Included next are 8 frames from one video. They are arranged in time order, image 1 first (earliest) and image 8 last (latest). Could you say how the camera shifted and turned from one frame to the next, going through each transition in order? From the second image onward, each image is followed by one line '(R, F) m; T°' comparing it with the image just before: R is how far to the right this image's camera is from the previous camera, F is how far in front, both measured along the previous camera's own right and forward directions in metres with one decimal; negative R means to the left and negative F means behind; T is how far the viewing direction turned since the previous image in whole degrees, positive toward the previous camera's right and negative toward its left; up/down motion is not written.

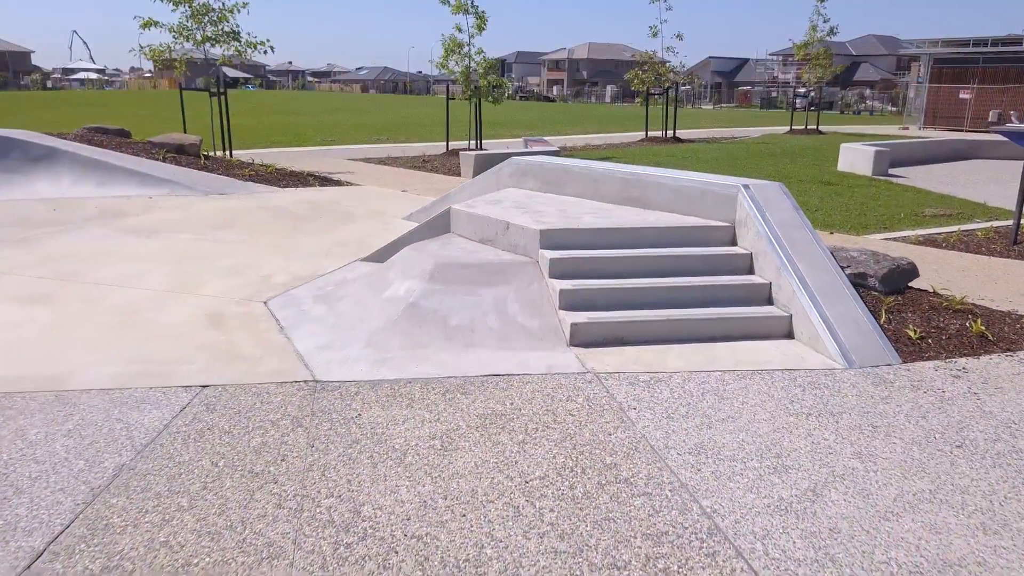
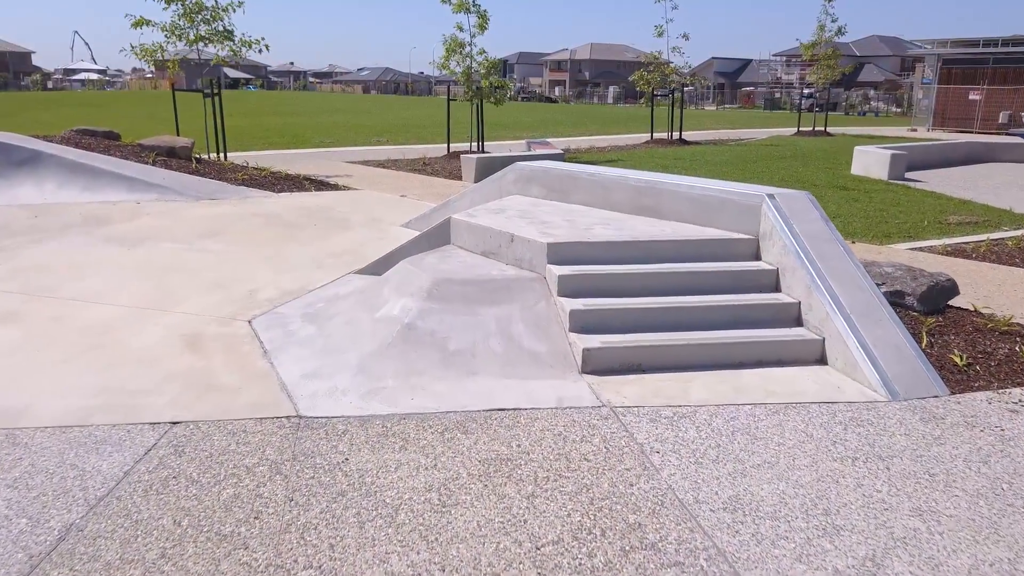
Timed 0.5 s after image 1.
(0.0, +0.6) m; 0°
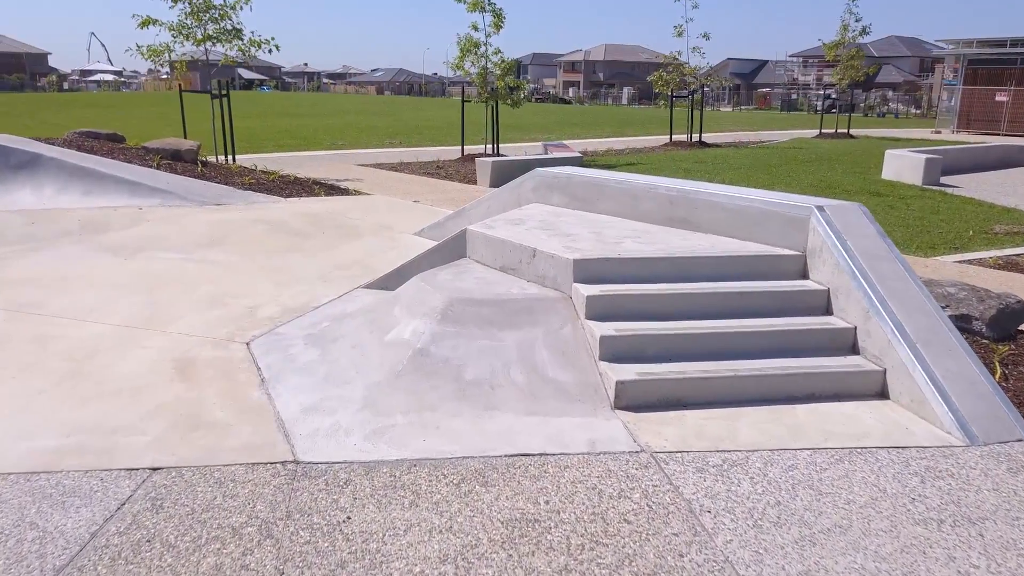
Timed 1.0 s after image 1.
(-0.1, +0.6) m; -1°
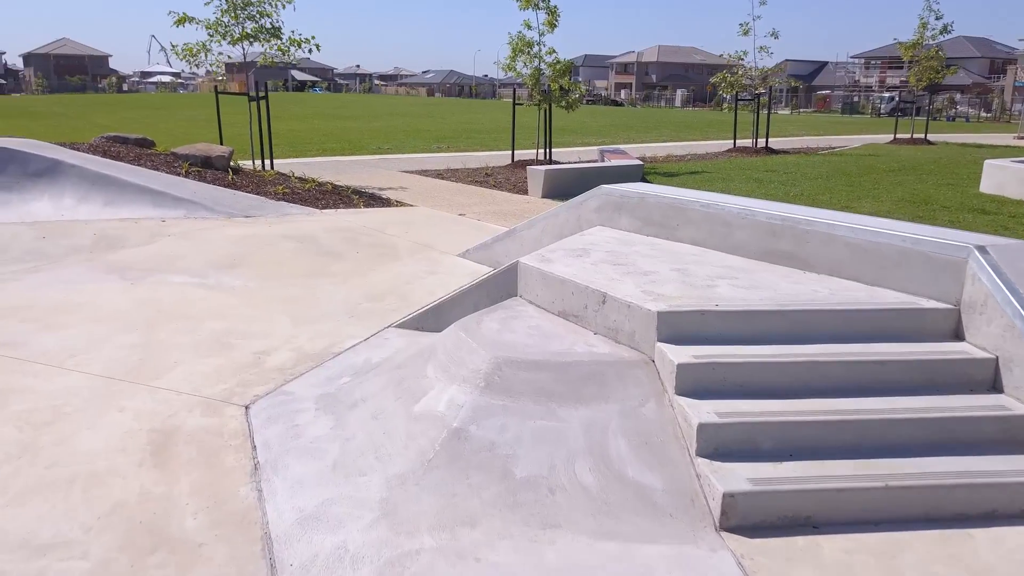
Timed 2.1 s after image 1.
(-0.1, +1.4) m; -3°
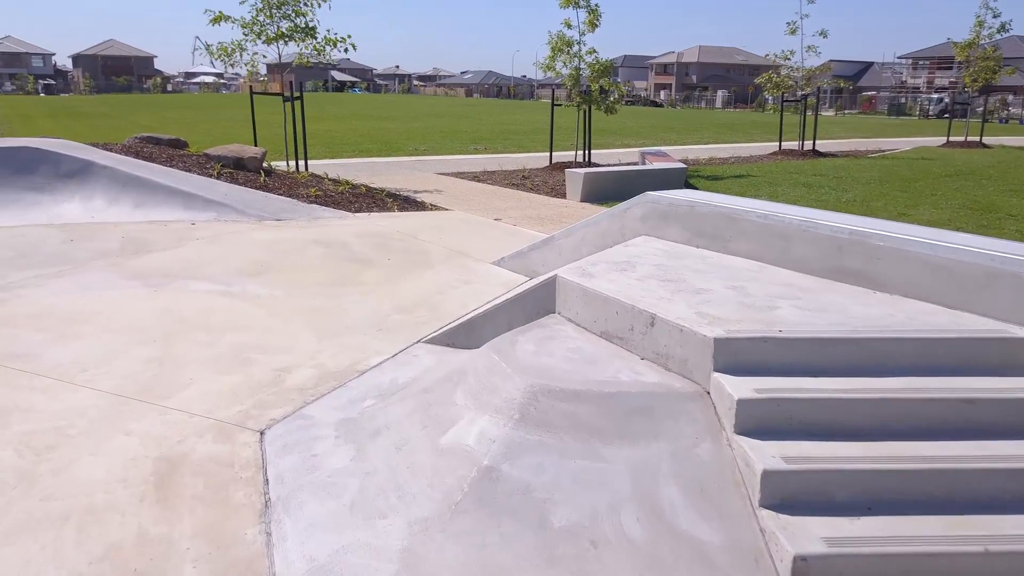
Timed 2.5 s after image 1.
(0.0, +0.5) m; -3°
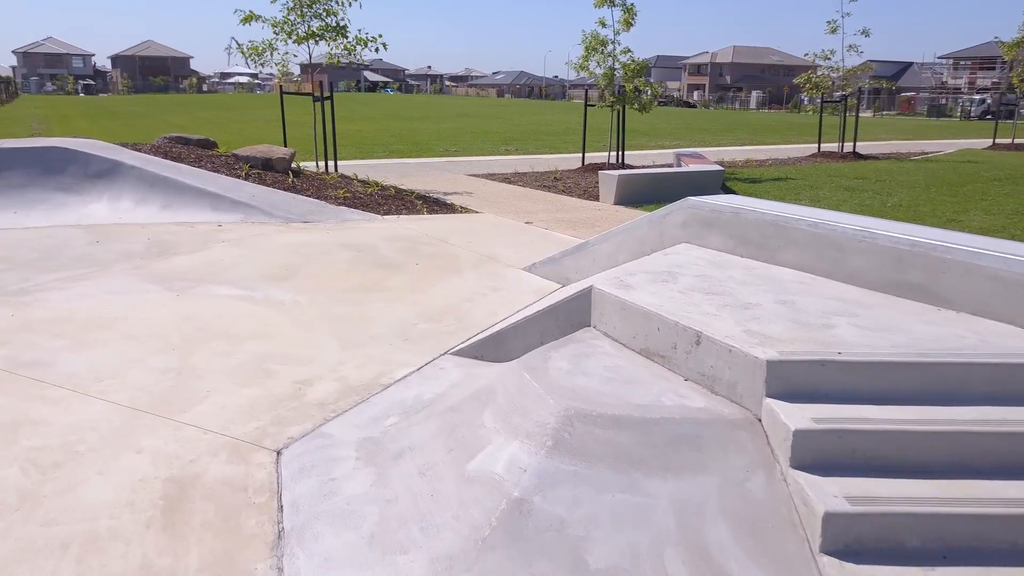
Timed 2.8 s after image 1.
(0.0, +0.3) m; -2°
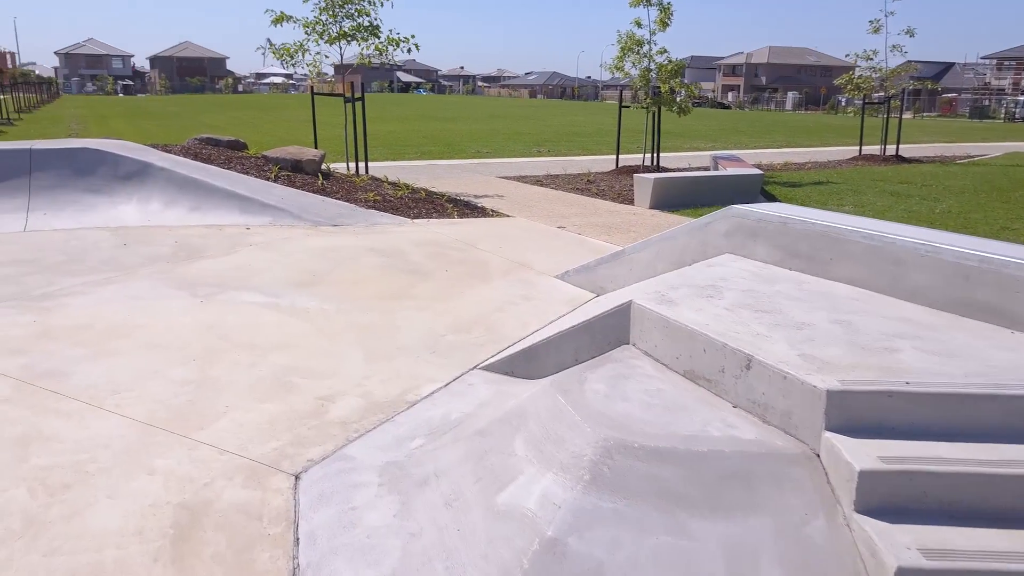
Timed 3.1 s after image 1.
(0.0, +0.3) m; -2°
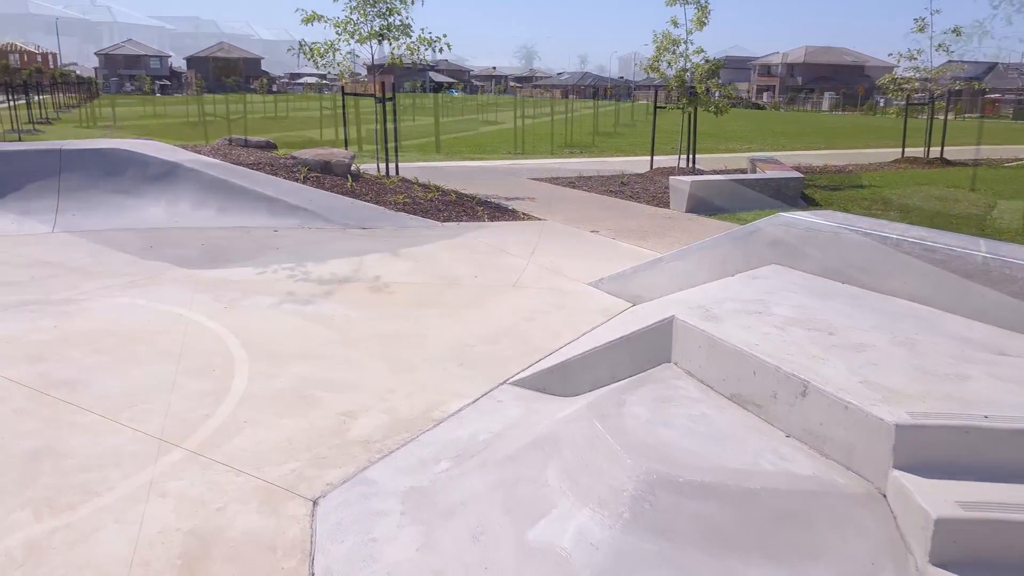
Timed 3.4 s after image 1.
(0.0, +0.3) m; -2°
